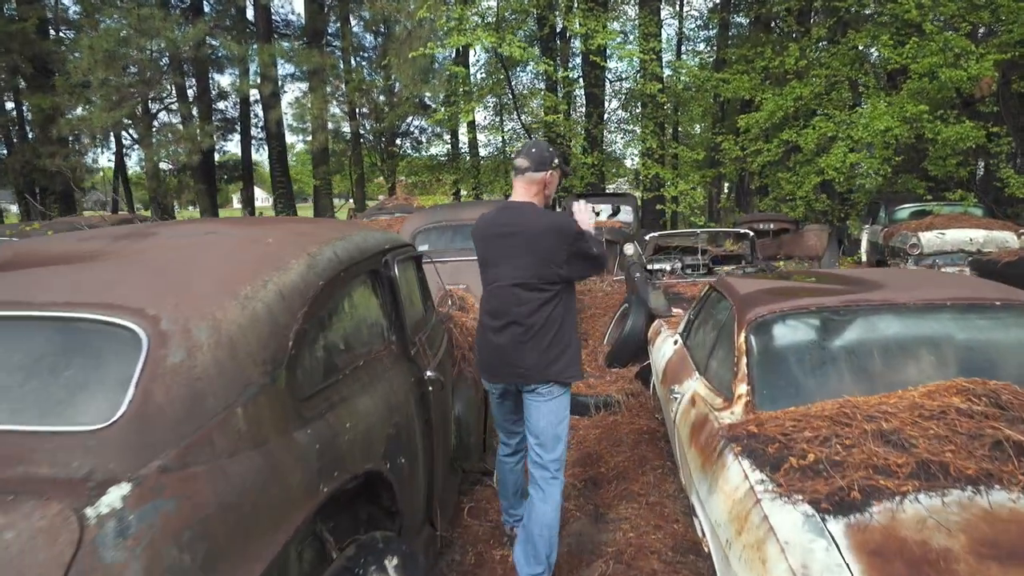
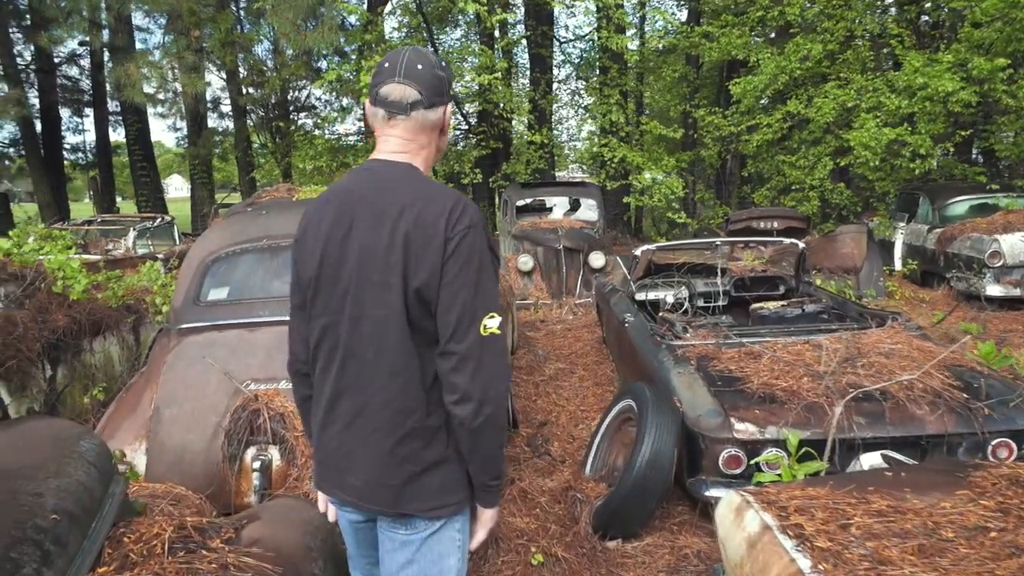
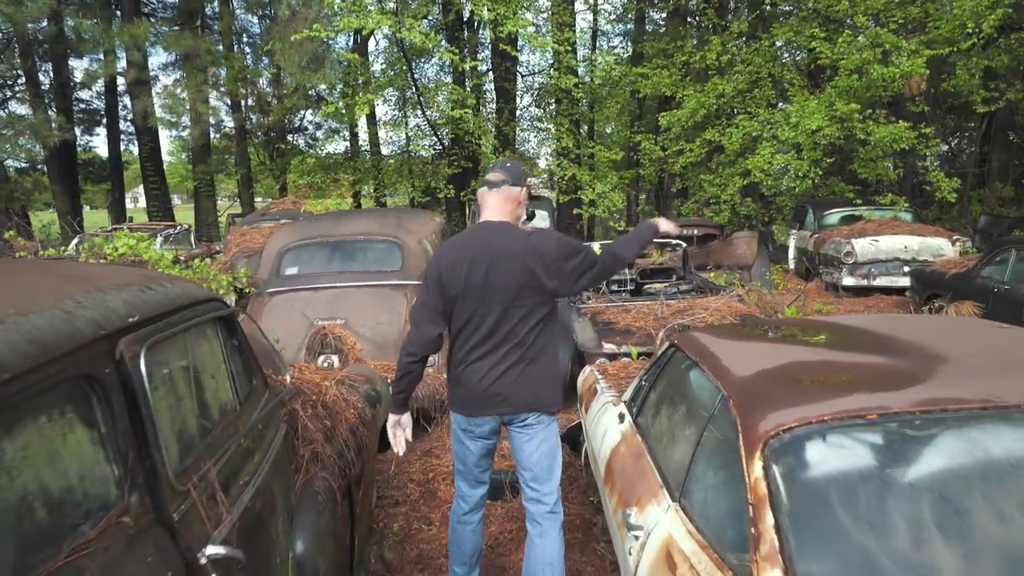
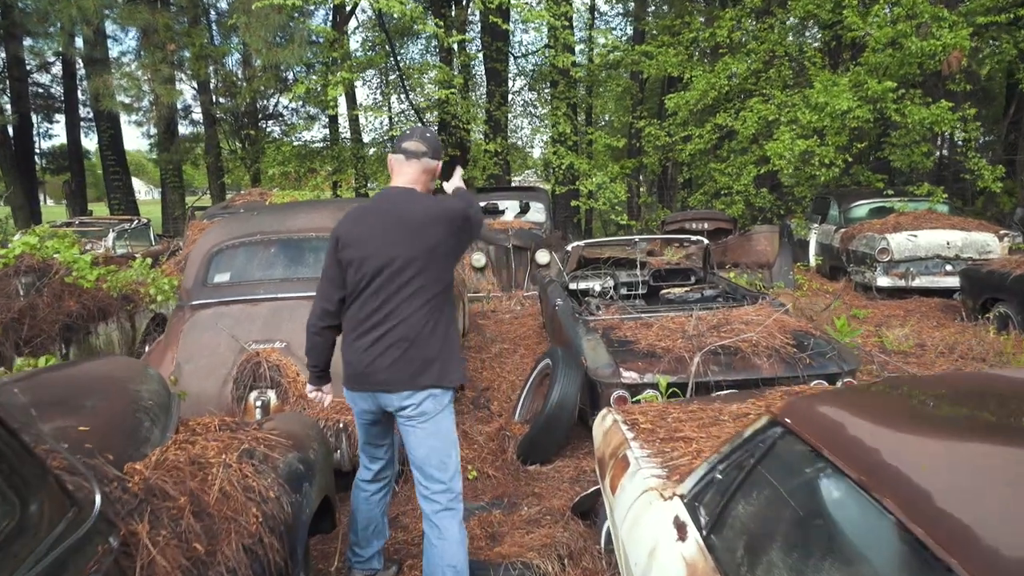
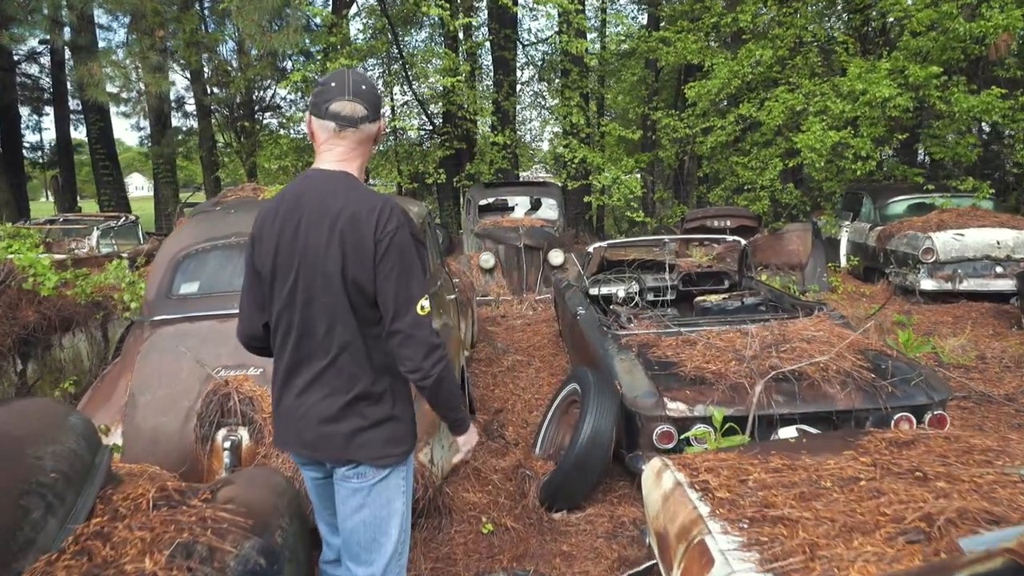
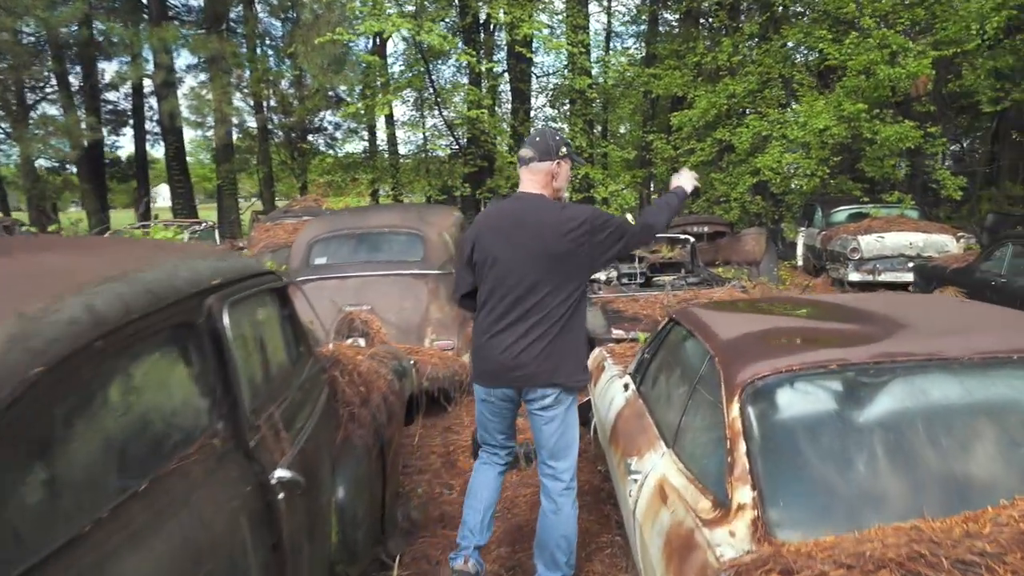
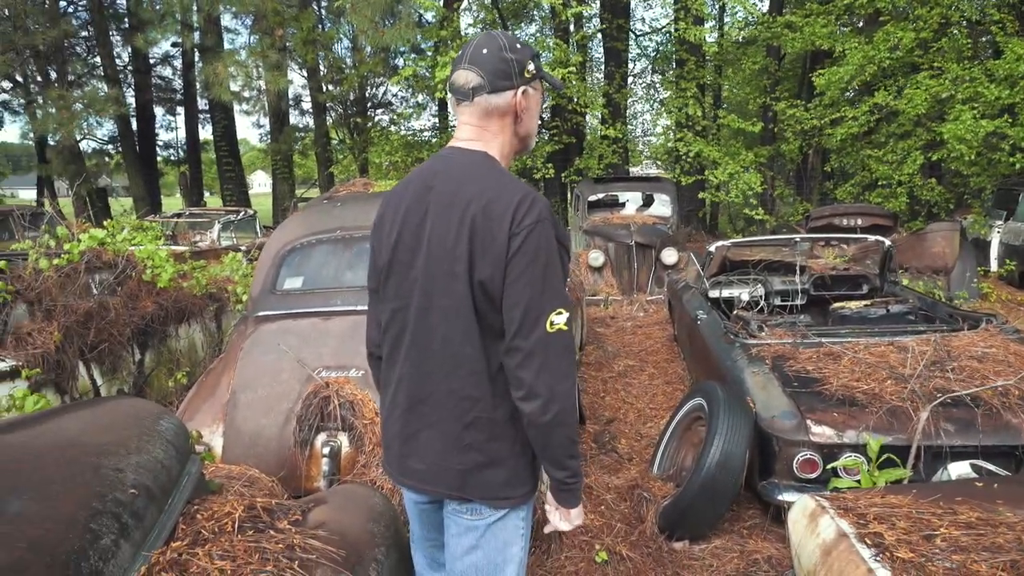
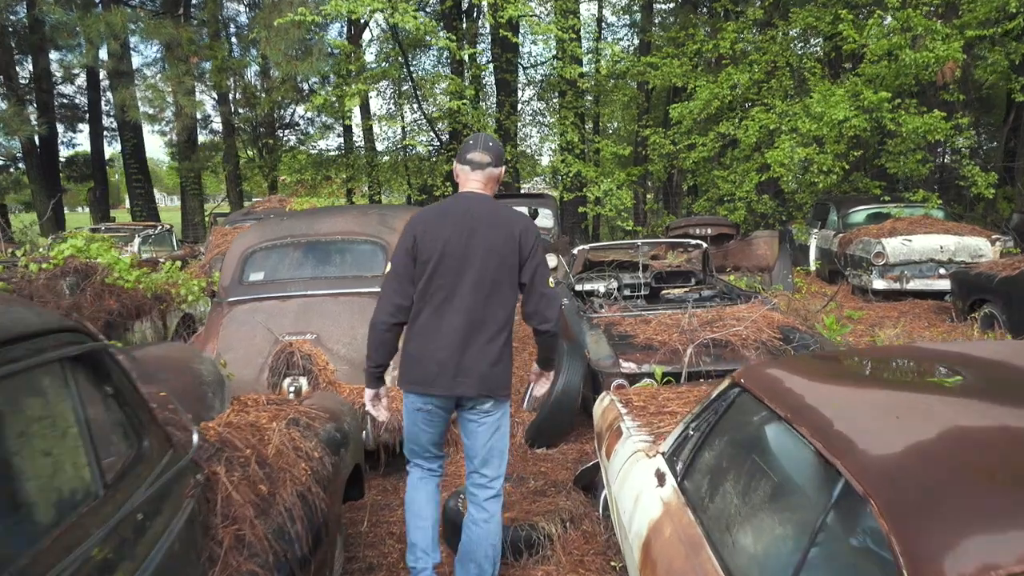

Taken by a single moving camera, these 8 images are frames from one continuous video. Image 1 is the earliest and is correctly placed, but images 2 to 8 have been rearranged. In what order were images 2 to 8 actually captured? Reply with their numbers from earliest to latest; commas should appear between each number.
6, 3, 8, 4, 5, 2, 7
